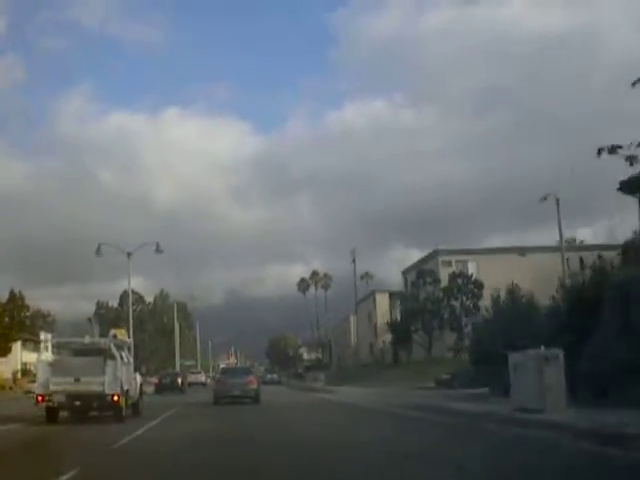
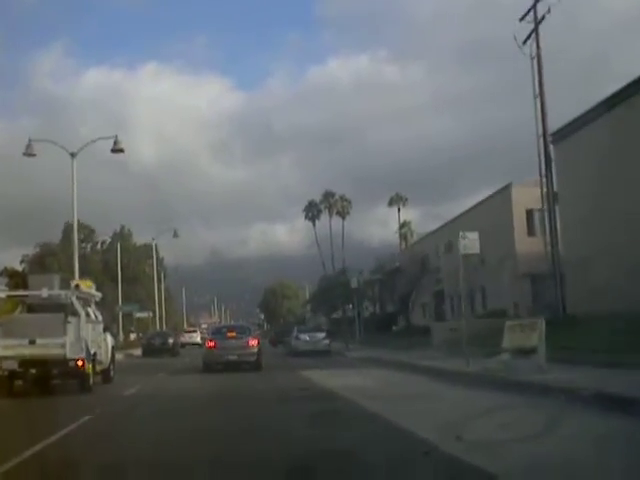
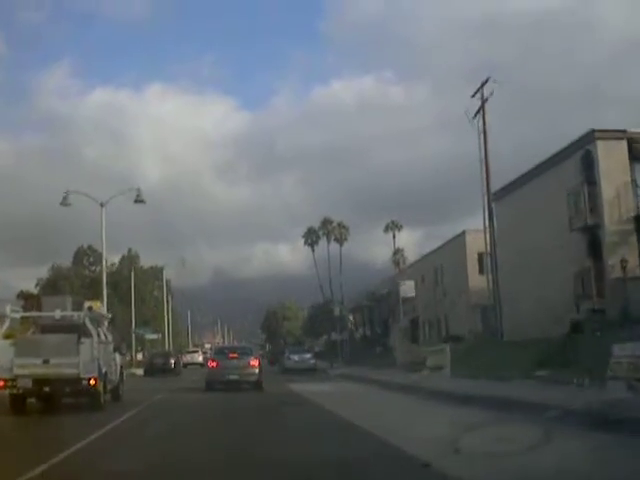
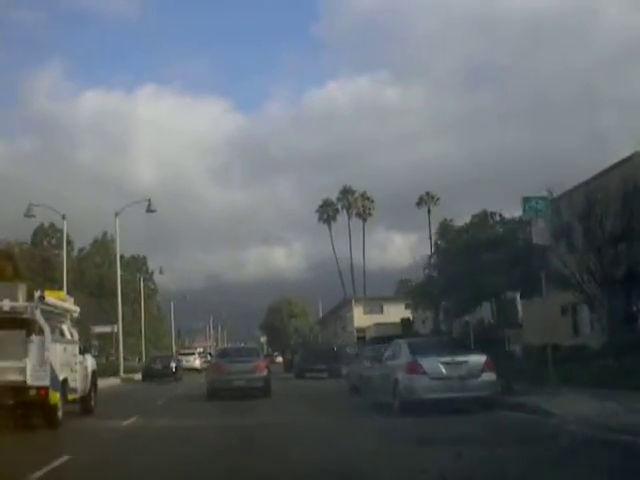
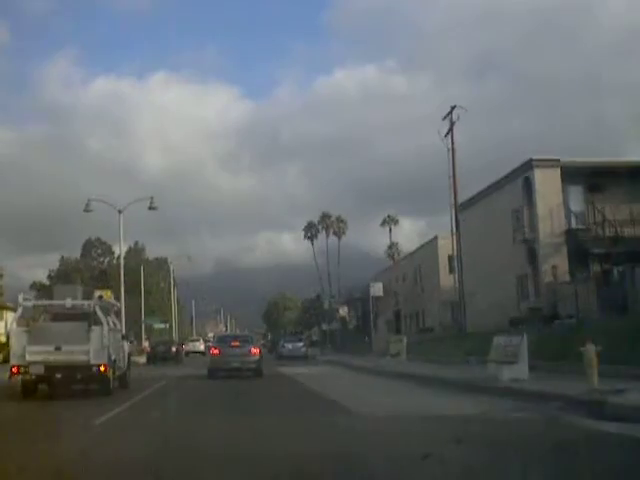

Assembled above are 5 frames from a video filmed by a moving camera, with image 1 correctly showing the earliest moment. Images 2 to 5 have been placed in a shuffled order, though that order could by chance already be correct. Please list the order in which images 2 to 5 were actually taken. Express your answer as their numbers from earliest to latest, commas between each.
5, 3, 2, 4
